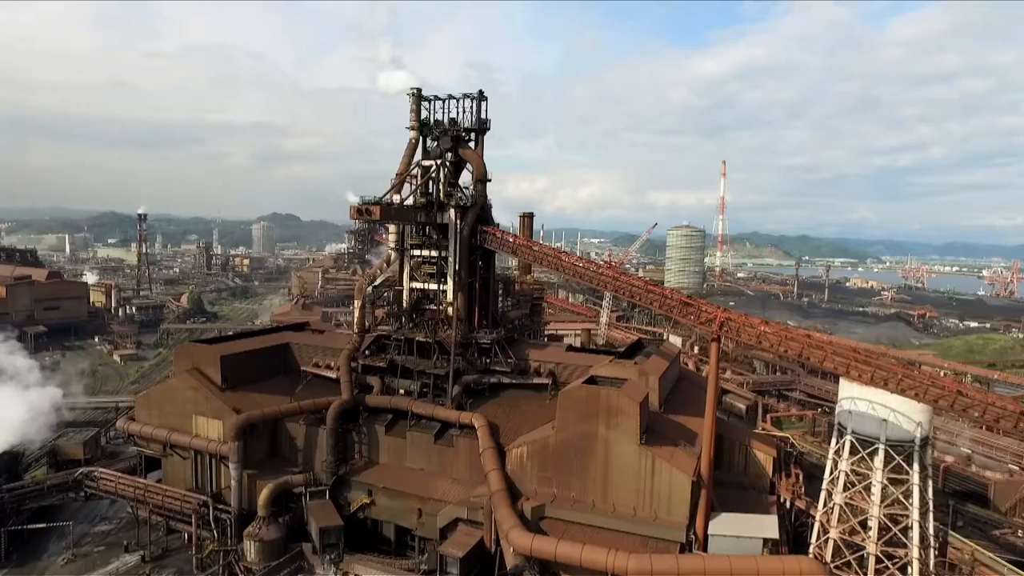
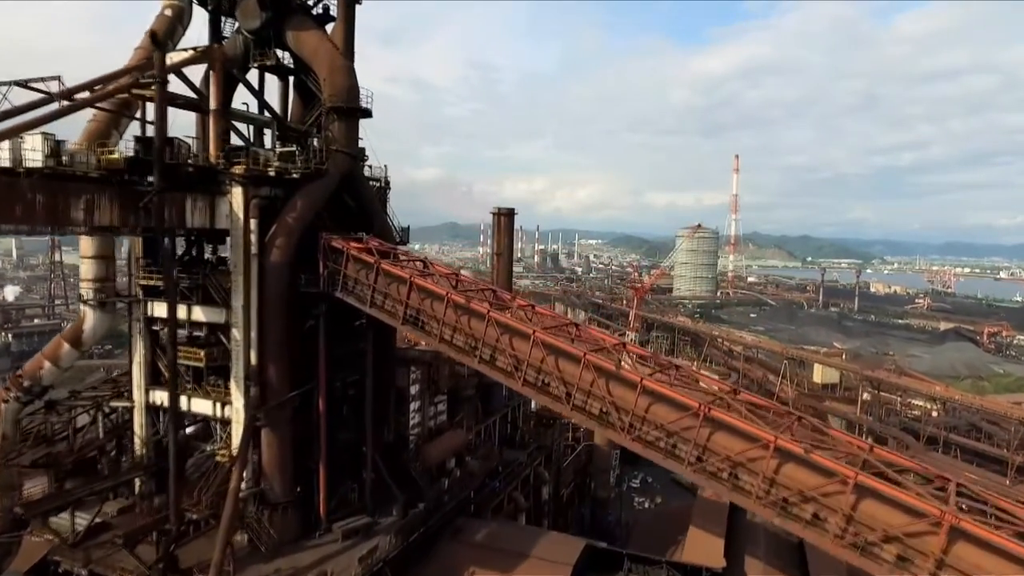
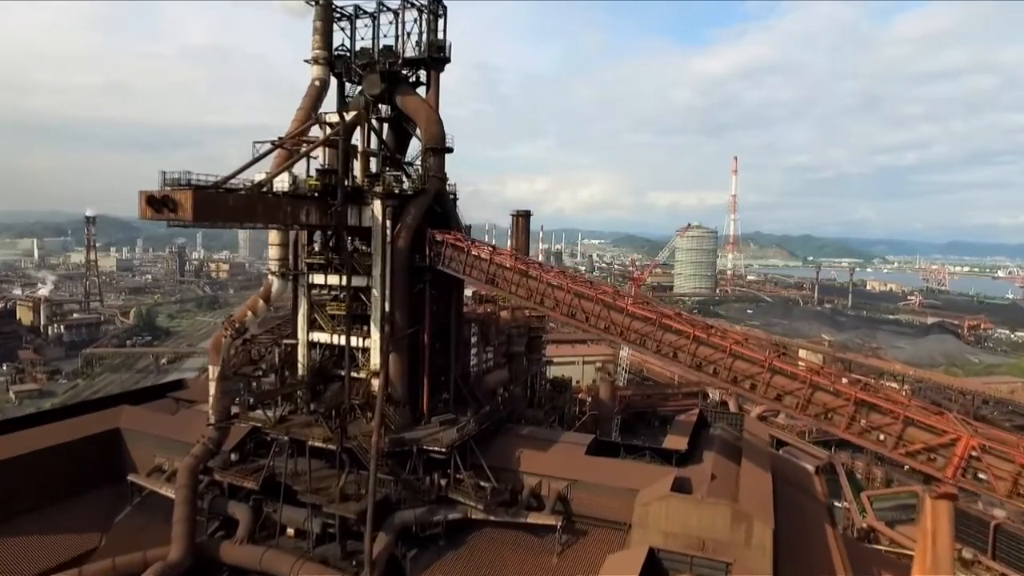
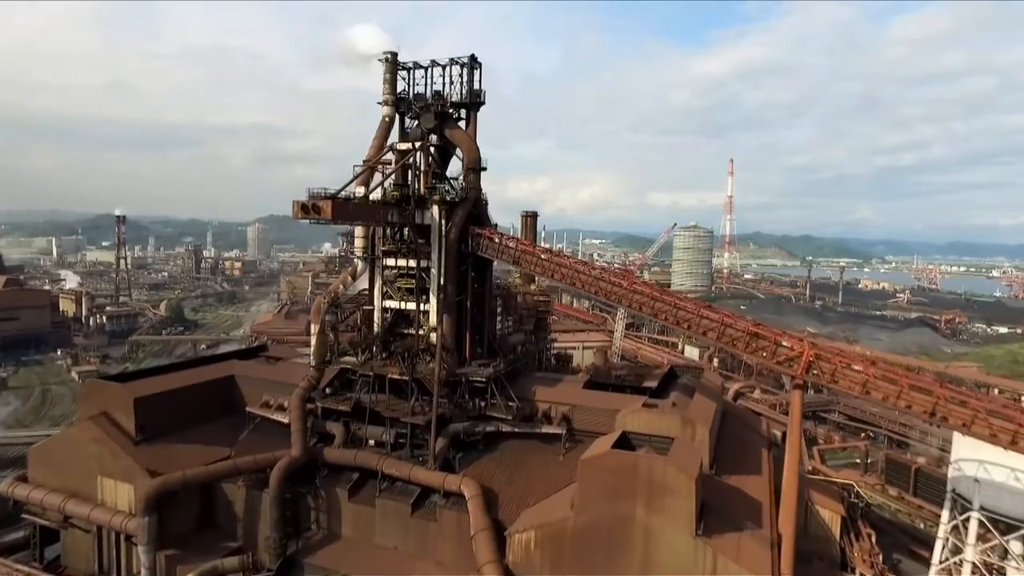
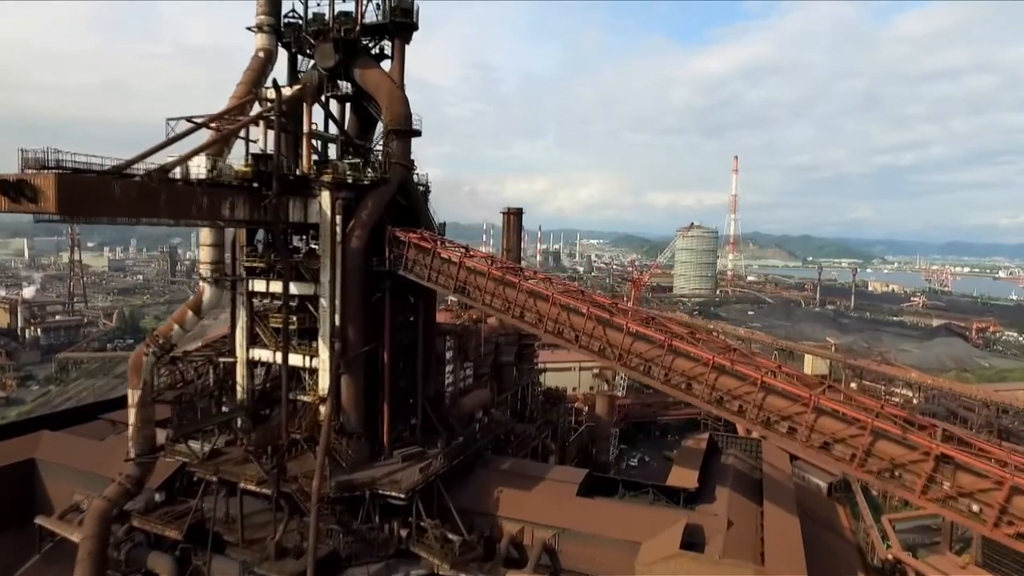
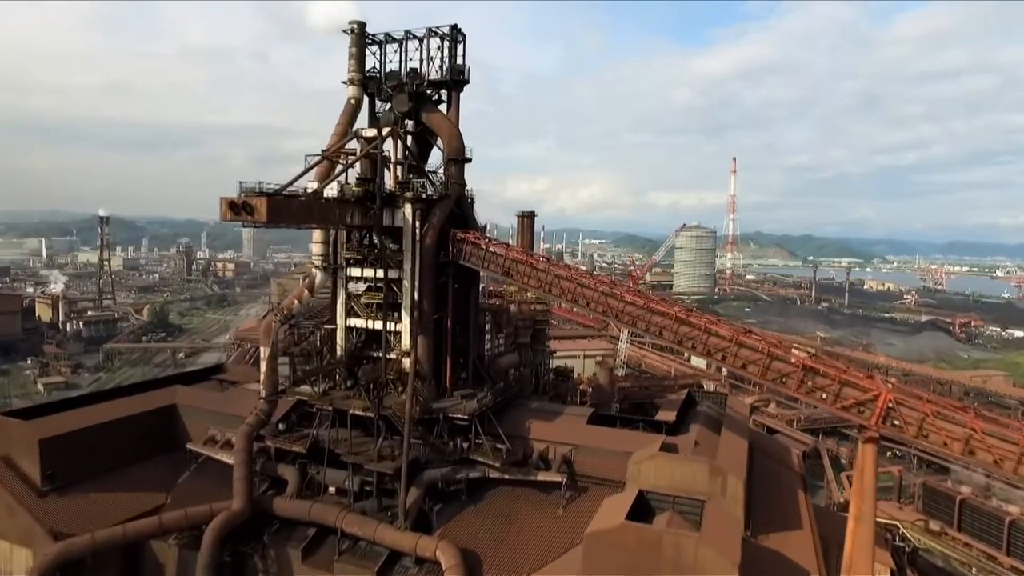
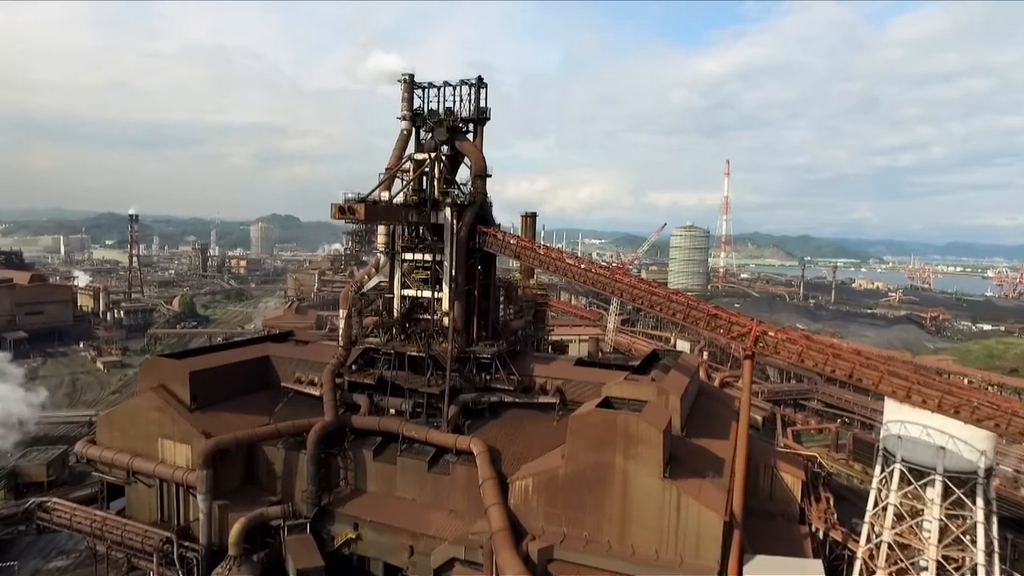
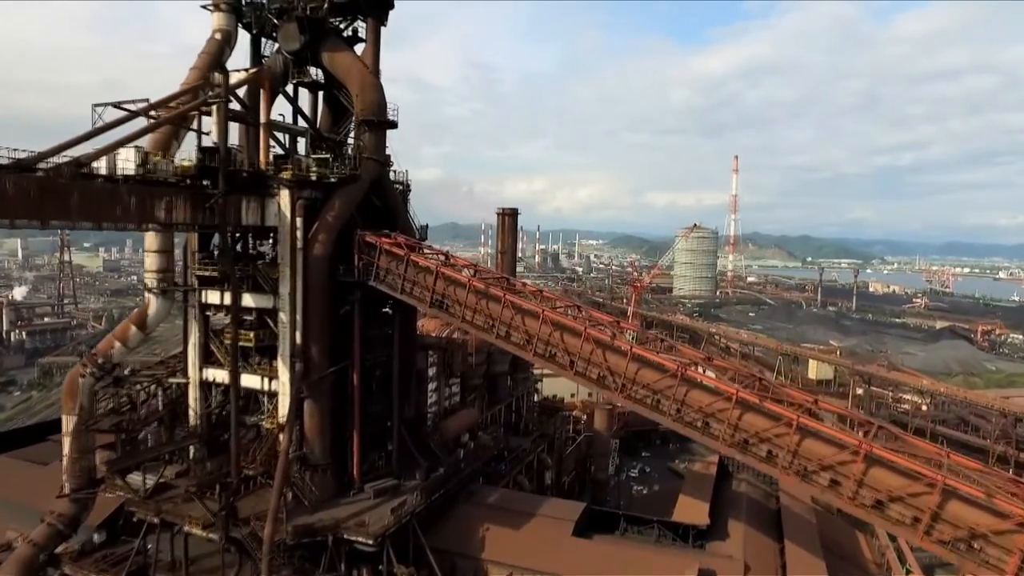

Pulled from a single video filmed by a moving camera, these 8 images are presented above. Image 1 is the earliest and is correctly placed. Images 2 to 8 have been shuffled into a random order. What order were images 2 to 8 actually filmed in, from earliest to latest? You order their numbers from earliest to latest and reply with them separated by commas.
7, 4, 6, 3, 5, 8, 2
